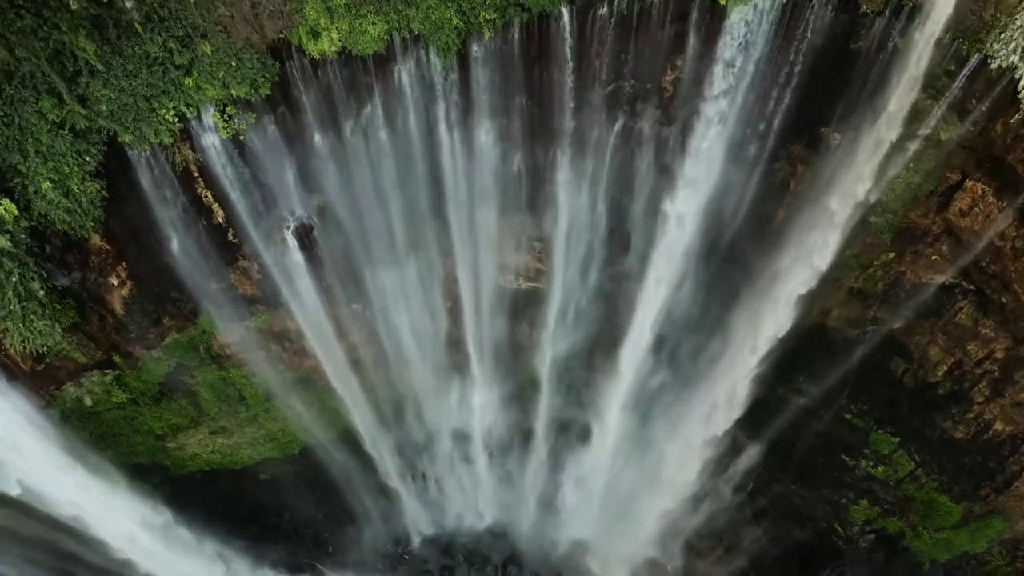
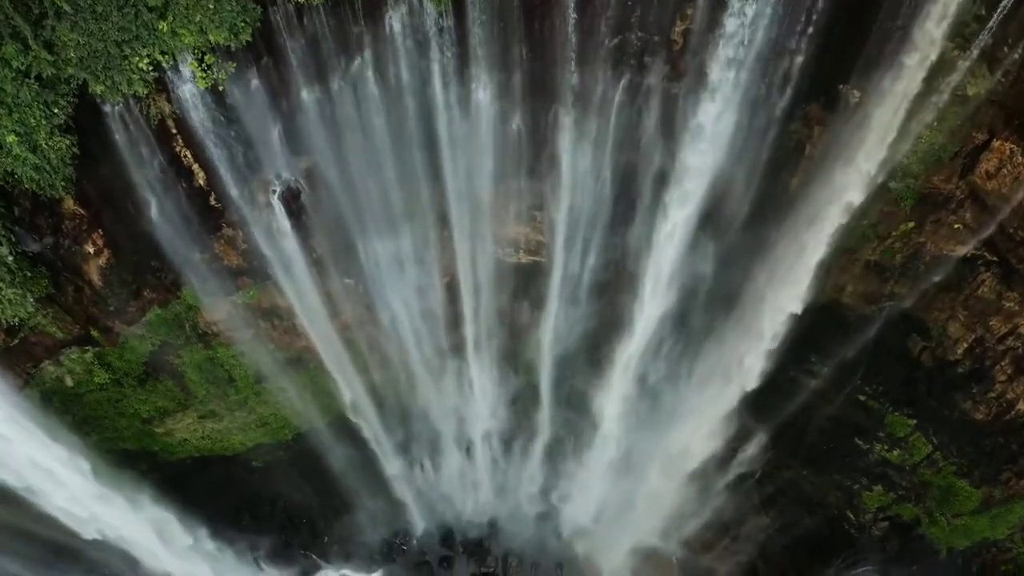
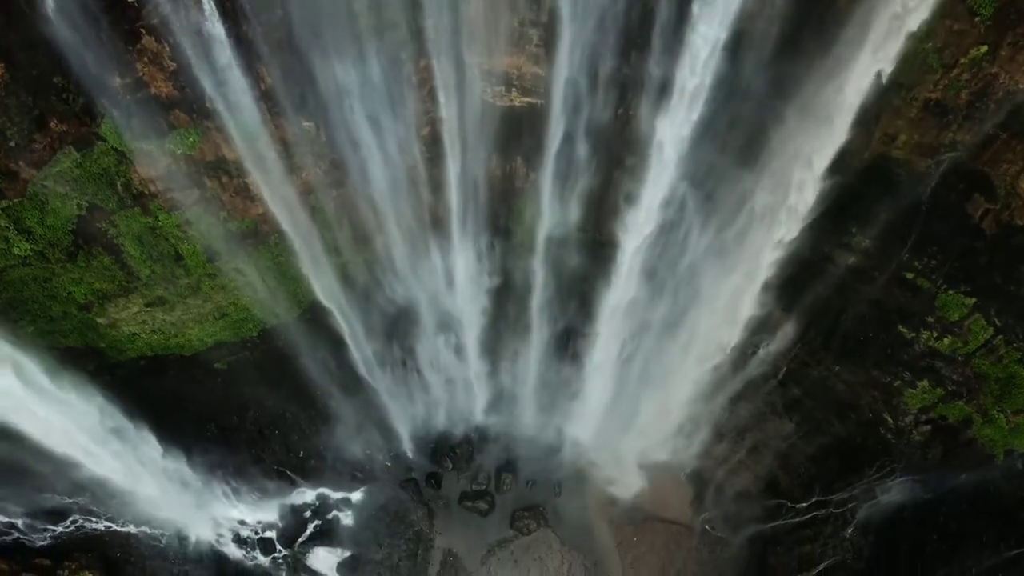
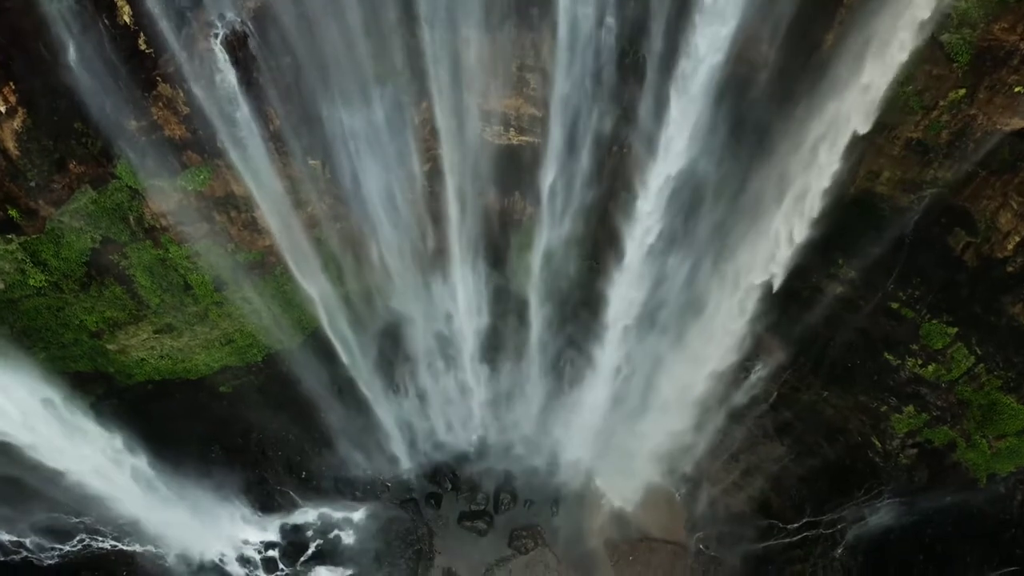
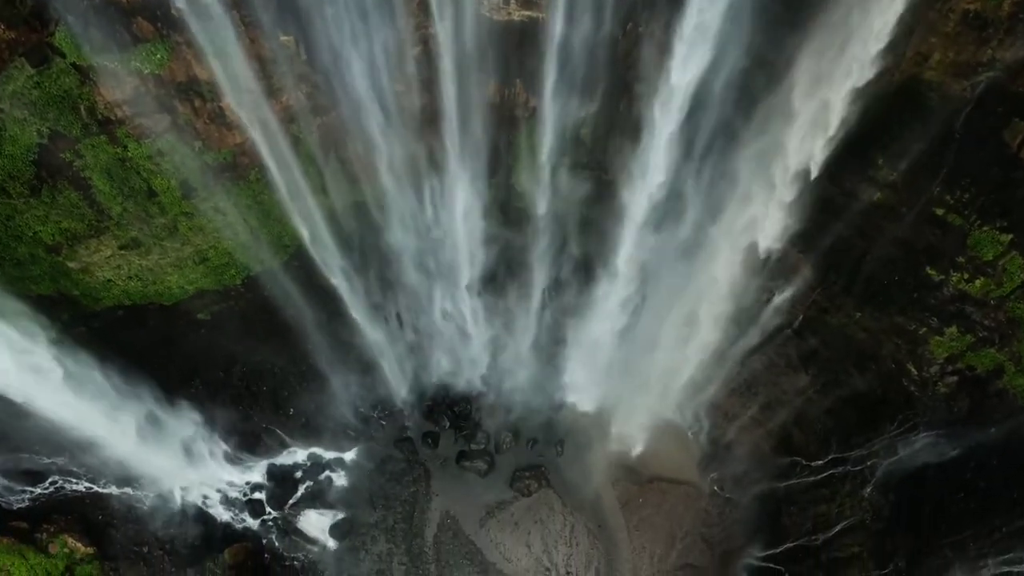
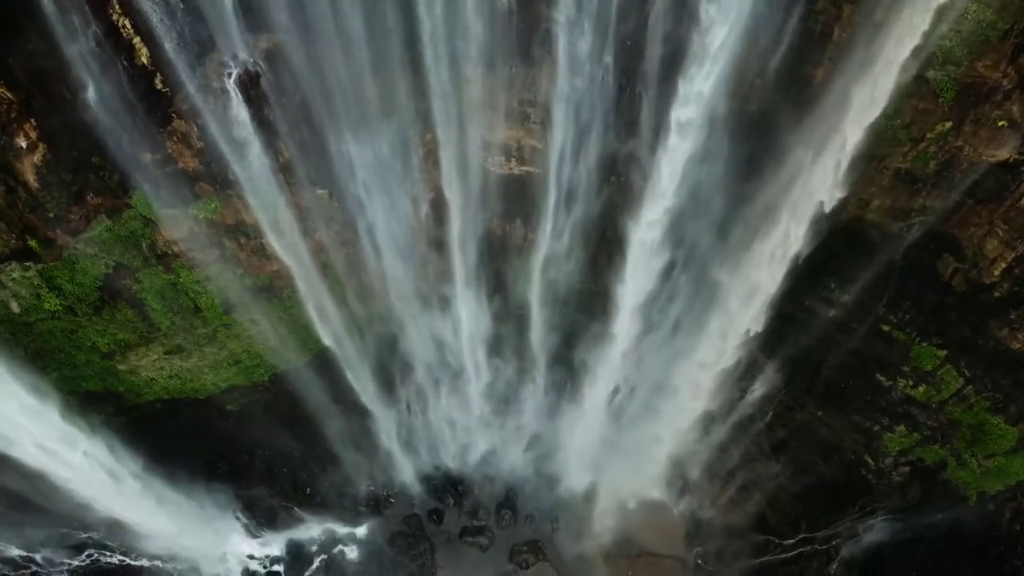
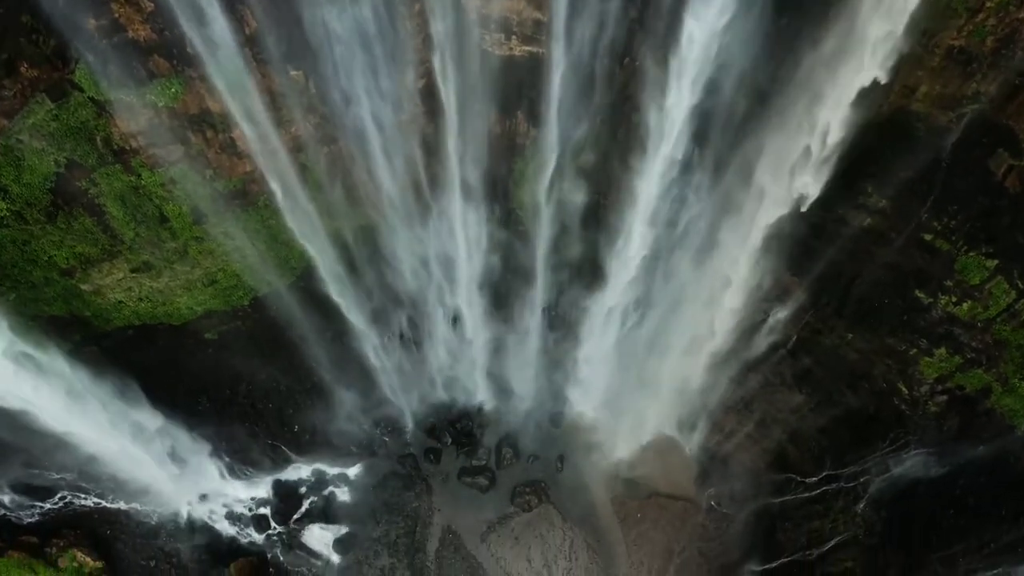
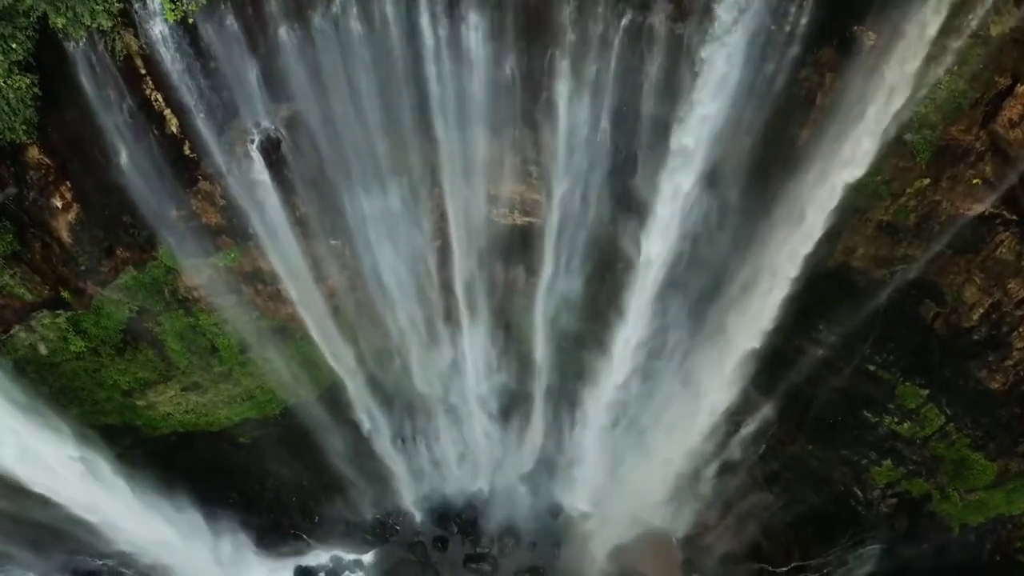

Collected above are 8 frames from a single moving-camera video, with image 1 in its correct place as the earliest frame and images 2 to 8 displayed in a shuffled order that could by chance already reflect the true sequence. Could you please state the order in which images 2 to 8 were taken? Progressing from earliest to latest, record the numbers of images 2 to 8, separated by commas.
2, 8, 6, 4, 3, 7, 5
